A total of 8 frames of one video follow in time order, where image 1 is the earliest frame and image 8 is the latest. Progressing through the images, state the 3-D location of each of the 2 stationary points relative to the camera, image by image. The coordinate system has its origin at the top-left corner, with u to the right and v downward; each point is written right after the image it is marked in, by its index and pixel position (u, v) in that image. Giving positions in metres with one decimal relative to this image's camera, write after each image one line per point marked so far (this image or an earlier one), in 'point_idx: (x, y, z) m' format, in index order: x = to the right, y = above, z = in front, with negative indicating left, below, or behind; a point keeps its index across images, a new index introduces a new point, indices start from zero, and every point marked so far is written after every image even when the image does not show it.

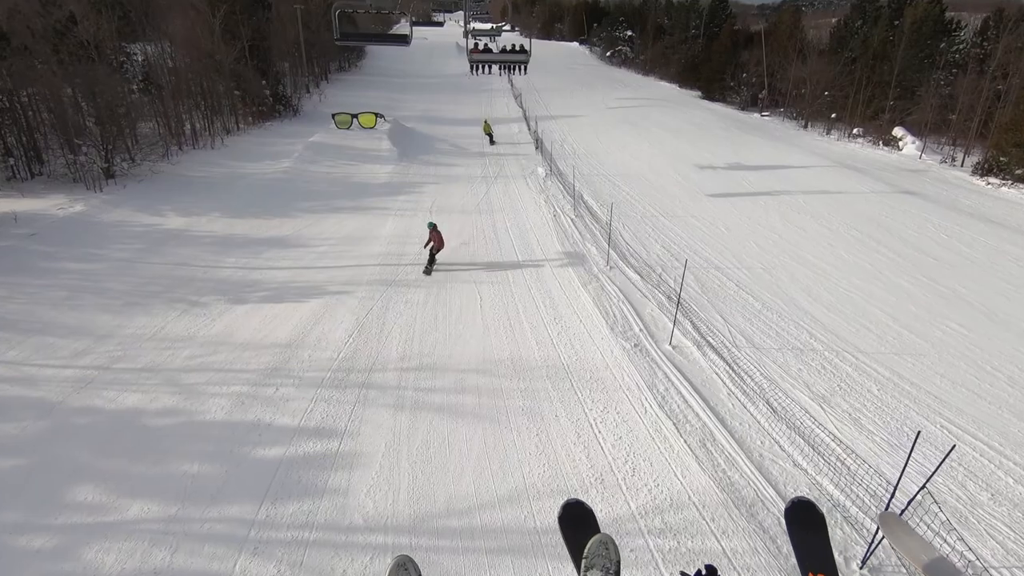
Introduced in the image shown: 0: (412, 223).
0: (-2.6, +1.7, +14.2) m
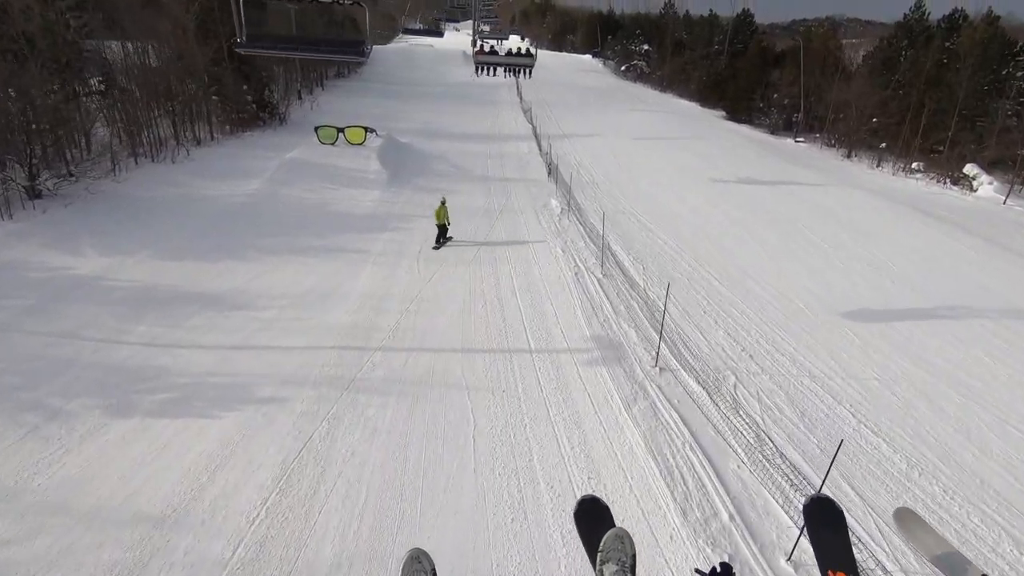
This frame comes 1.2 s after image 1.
0: (-2.4, +0.2, +11.1) m
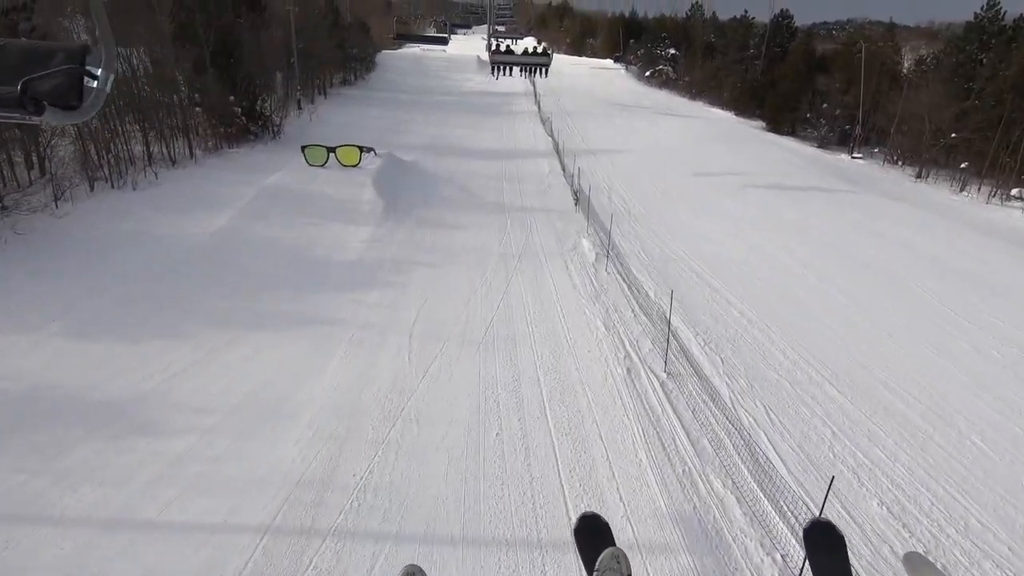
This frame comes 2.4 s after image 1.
0: (-2.0, -1.2, +8.1) m
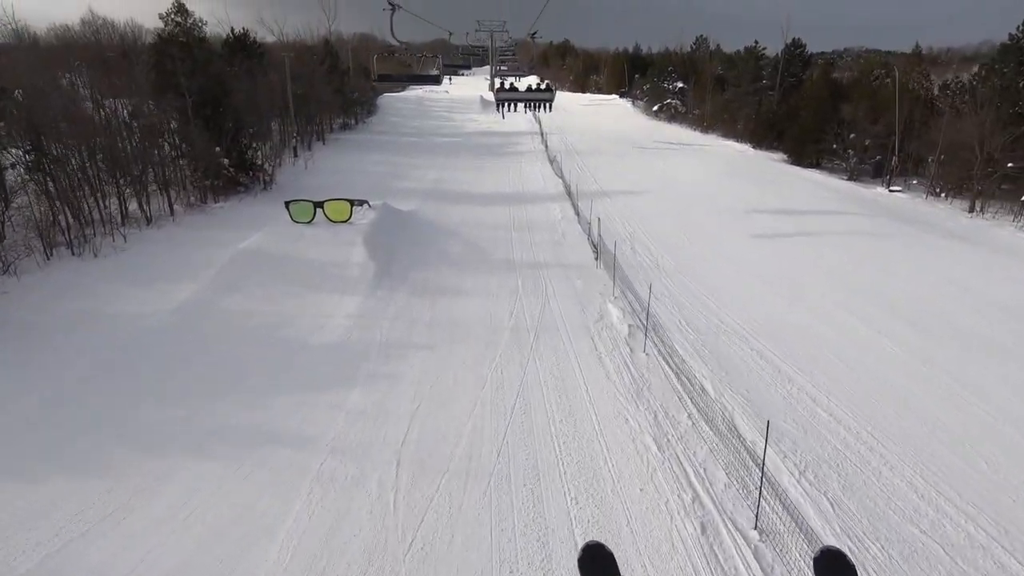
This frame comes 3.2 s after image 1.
0: (-1.8, -2.5, +5.8) m
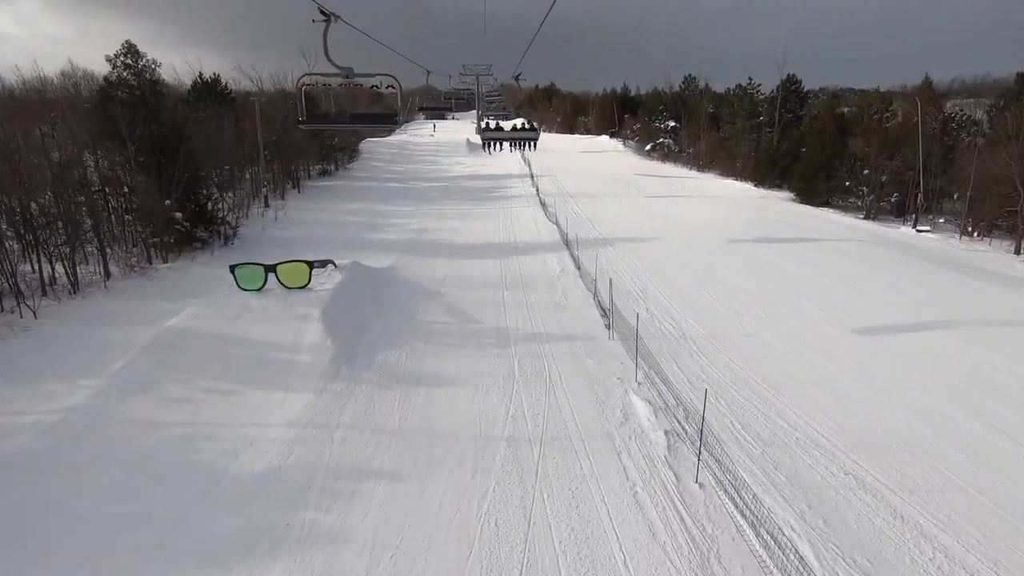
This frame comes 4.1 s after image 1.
0: (-1.7, -3.6, +3.0) m
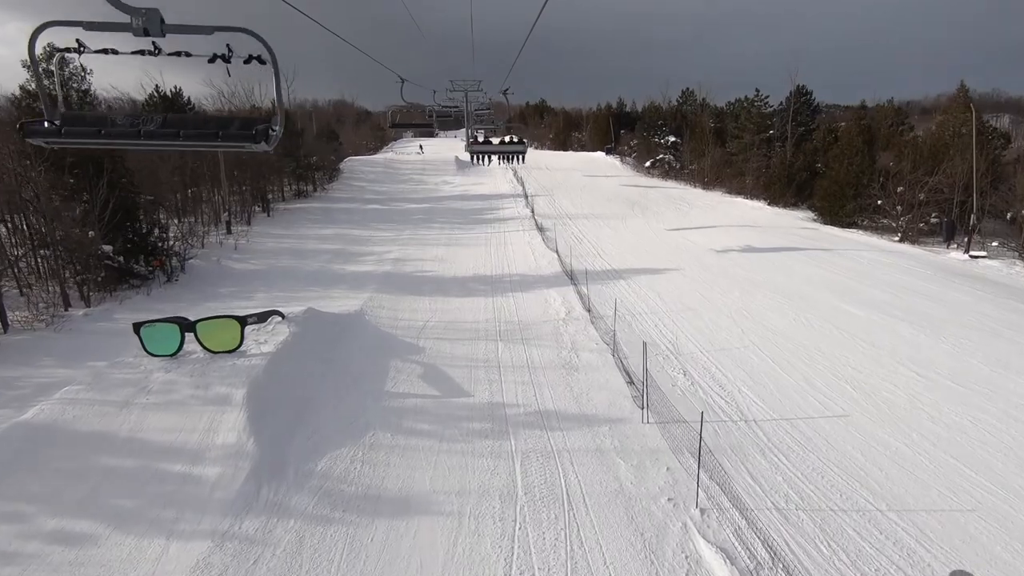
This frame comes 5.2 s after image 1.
0: (-1.6, -4.4, -0.2) m
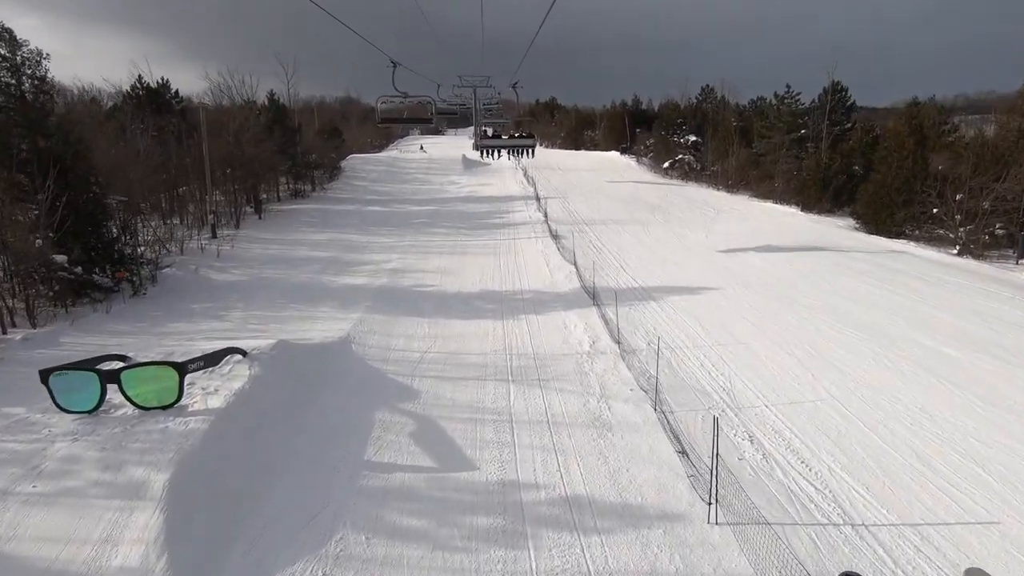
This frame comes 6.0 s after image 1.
0: (-1.5, -5.0, -2.4) m
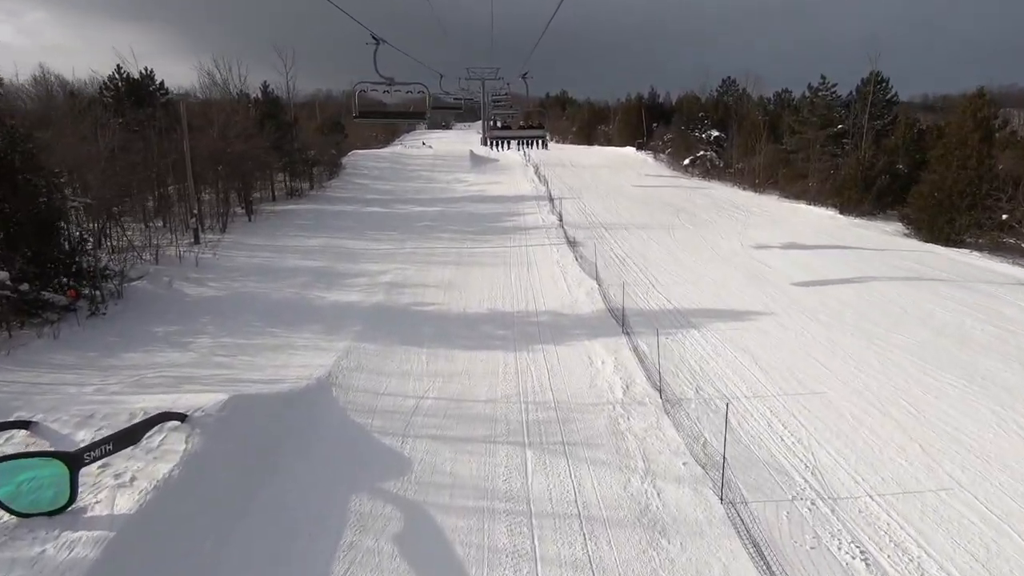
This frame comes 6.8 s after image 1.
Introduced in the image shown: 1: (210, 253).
0: (-1.4, -5.7, -4.5) m
1: (-10.8, +1.2, +19.4) m
